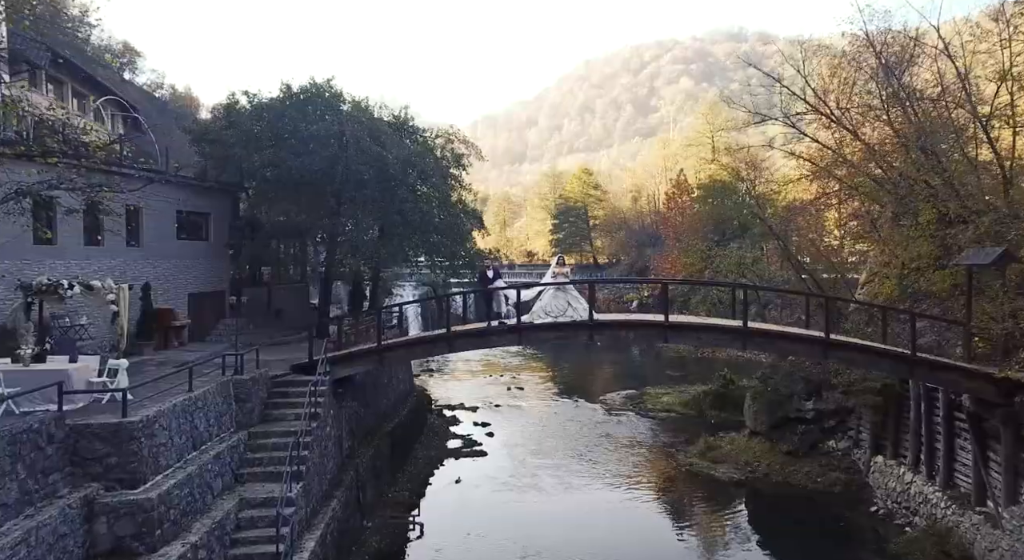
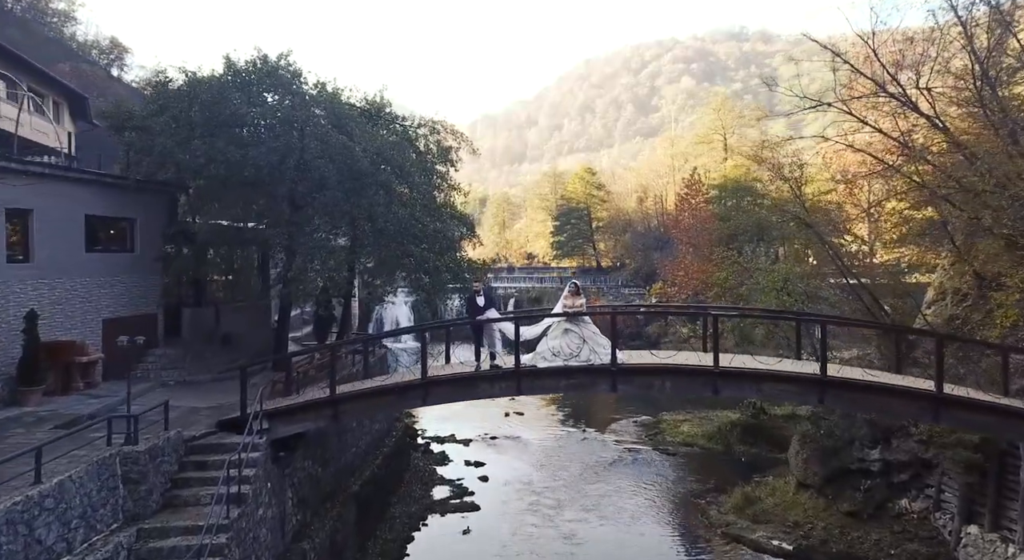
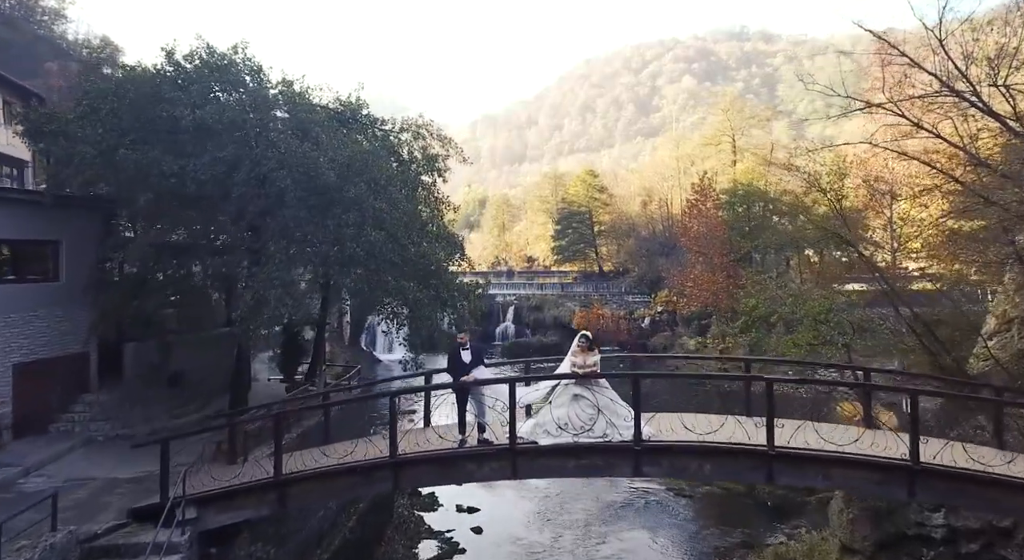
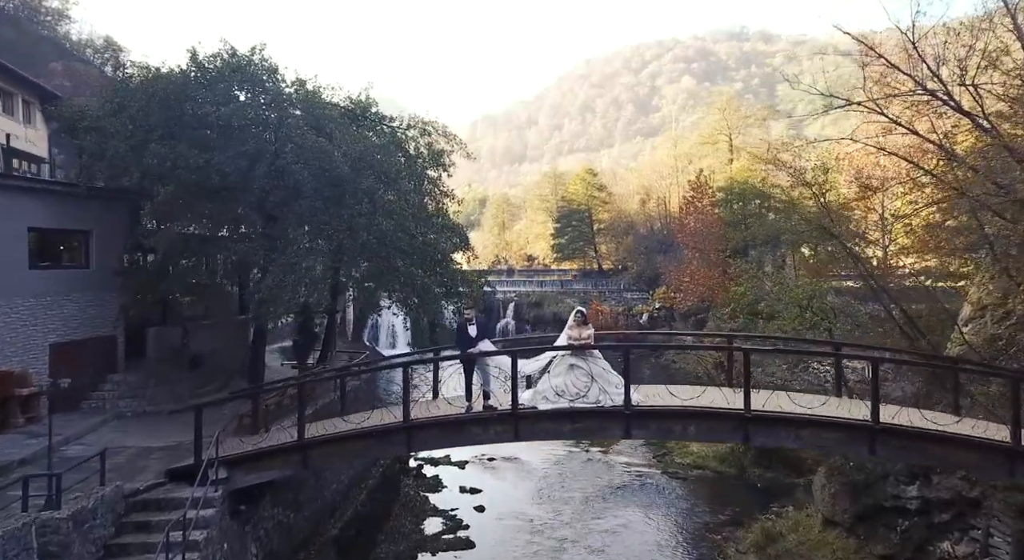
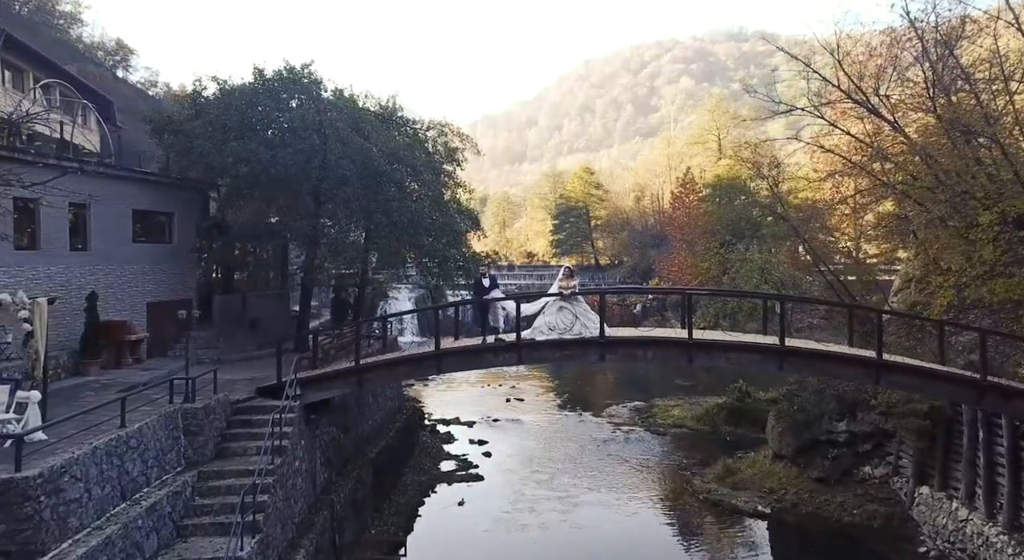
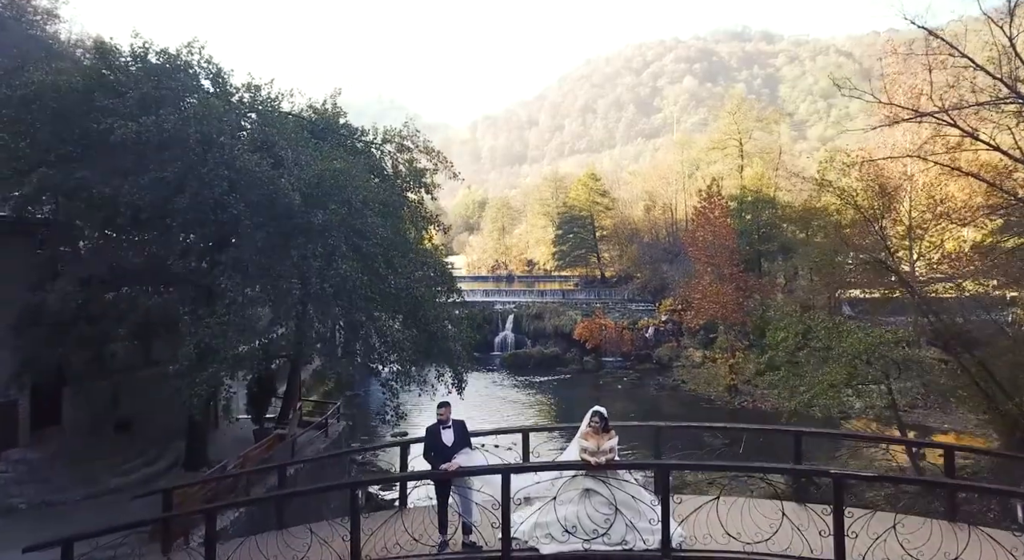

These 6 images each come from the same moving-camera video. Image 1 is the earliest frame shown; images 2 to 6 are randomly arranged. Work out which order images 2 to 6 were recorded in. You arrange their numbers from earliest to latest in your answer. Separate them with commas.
5, 2, 4, 3, 6
